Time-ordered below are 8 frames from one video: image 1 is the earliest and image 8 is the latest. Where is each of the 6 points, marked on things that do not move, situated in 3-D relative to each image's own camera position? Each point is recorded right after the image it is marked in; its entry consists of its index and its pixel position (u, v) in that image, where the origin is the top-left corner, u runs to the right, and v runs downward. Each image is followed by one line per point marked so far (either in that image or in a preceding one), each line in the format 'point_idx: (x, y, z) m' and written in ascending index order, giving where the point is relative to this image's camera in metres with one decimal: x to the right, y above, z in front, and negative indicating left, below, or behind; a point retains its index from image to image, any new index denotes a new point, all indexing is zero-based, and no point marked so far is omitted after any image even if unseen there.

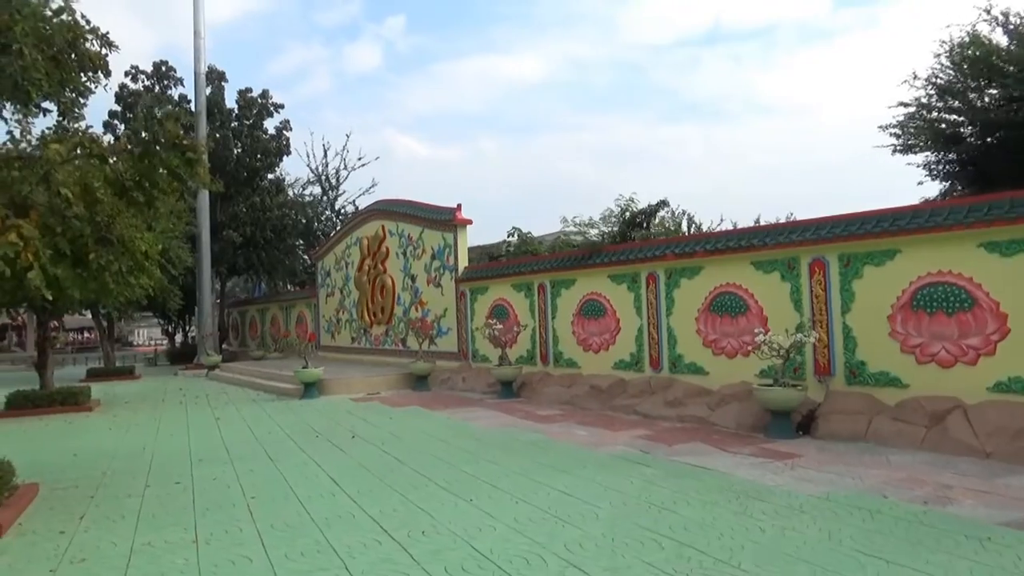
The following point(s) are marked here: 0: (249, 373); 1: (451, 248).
0: (-5.5, -1.8, +16.1) m
1: (-1.1, +0.7, +14.1) m
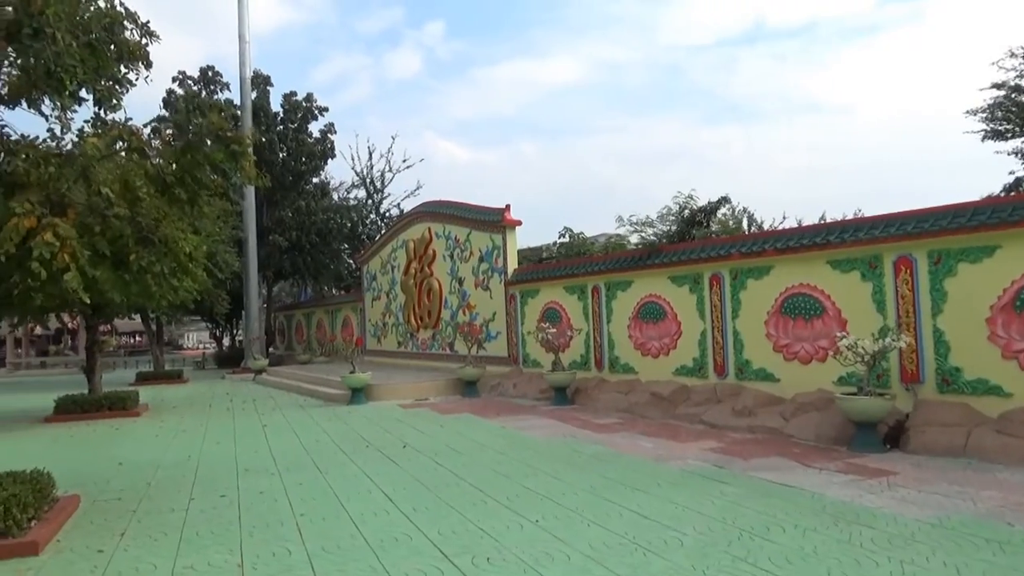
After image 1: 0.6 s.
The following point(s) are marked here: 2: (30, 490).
0: (-4.5, -1.8, +15.9) m
1: (-0.2, +0.7, +13.7) m
2: (-2.9, -1.2, +4.7) m
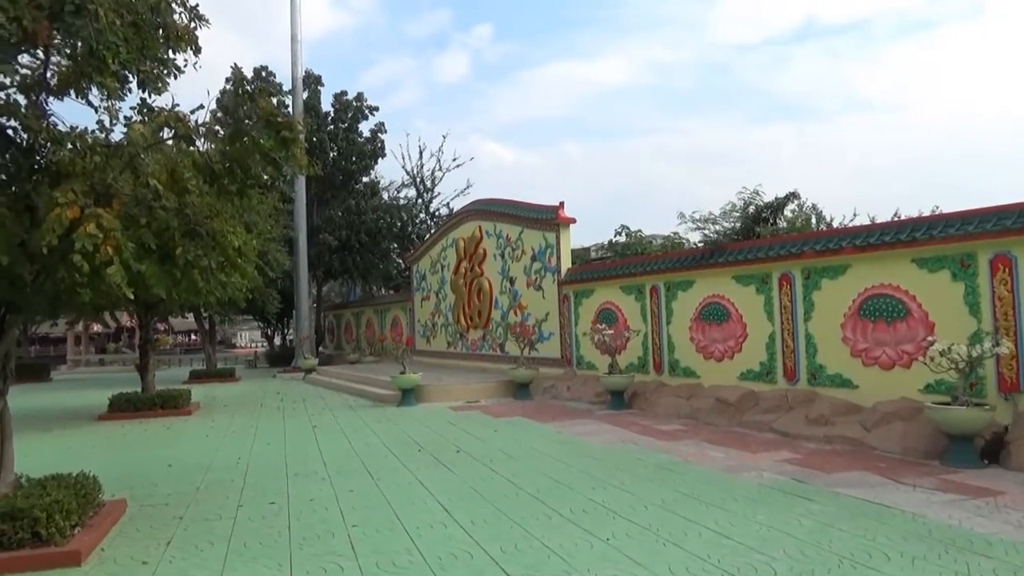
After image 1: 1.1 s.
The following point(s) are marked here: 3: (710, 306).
0: (-3.4, -1.8, +15.8) m
1: (+0.7, +0.7, +13.3) m
2: (-2.5, -1.2, +4.5) m
3: (+2.5, -0.2, +9.9) m
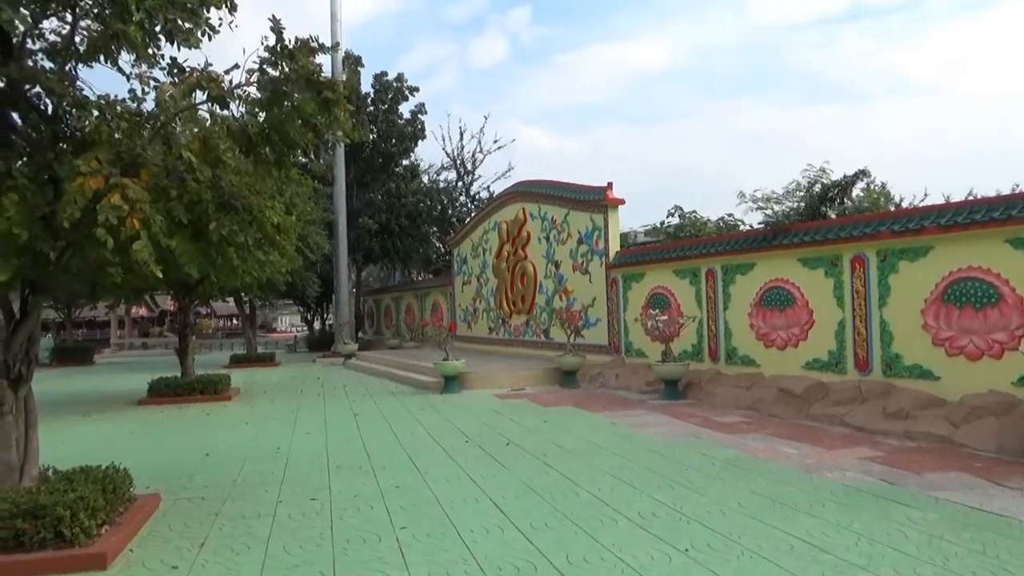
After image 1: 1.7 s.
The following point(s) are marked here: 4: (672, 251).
0: (-2.5, -1.5, +15.5) m
1: (+1.5, +0.9, +12.8) m
2: (-2.2, -1.1, +4.2) m
3: (+3.1, 0.0, +9.3) m
4: (+2.3, +0.5, +11.0) m
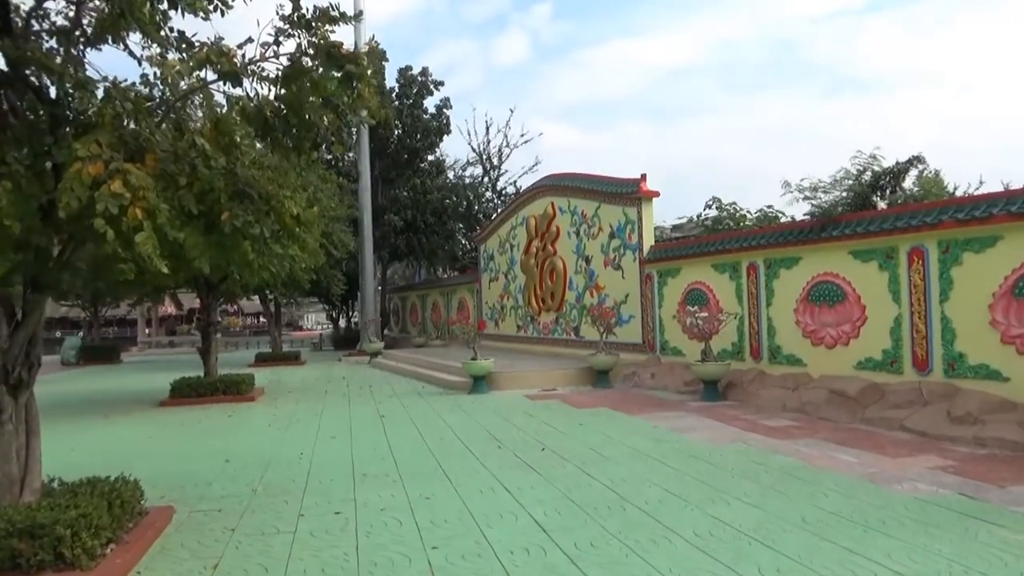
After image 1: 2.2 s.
0: (-2.0, -1.4, +15.2) m
1: (+2.0, +1.0, +12.3) m
2: (-2.0, -1.1, +3.8) m
3: (+3.5, 0.0, +8.7) m
4: (+2.7, +0.6, +10.5) m
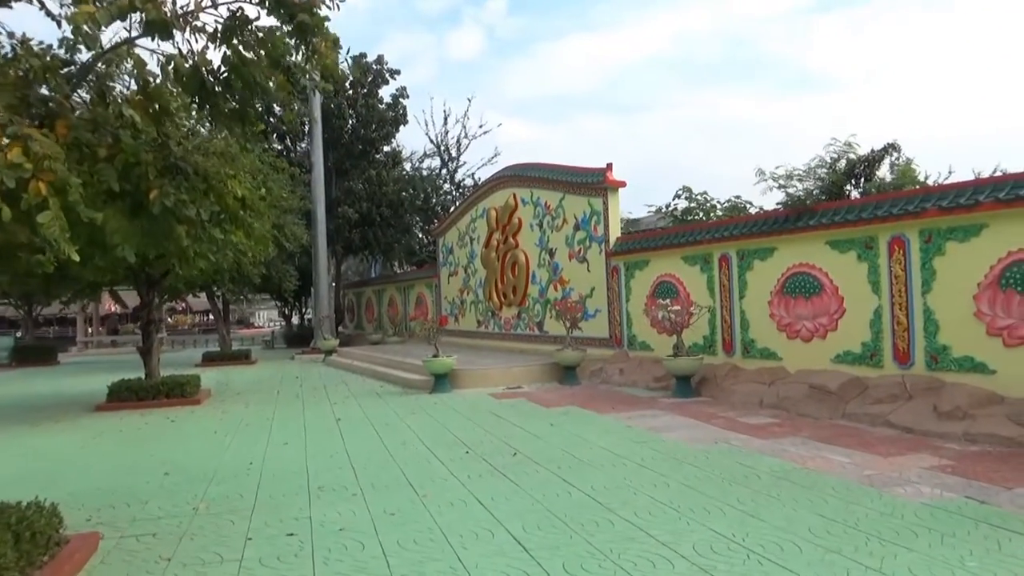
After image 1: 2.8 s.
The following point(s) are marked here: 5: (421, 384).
0: (-2.7, -1.3, +14.6) m
1: (+1.4, +1.1, +11.9) m
2: (-2.1, -1.0, +3.3) m
3: (+3.1, +0.1, +8.5) m
4: (+2.2, +0.7, +10.2) m
5: (-1.3, -1.4, +11.0) m
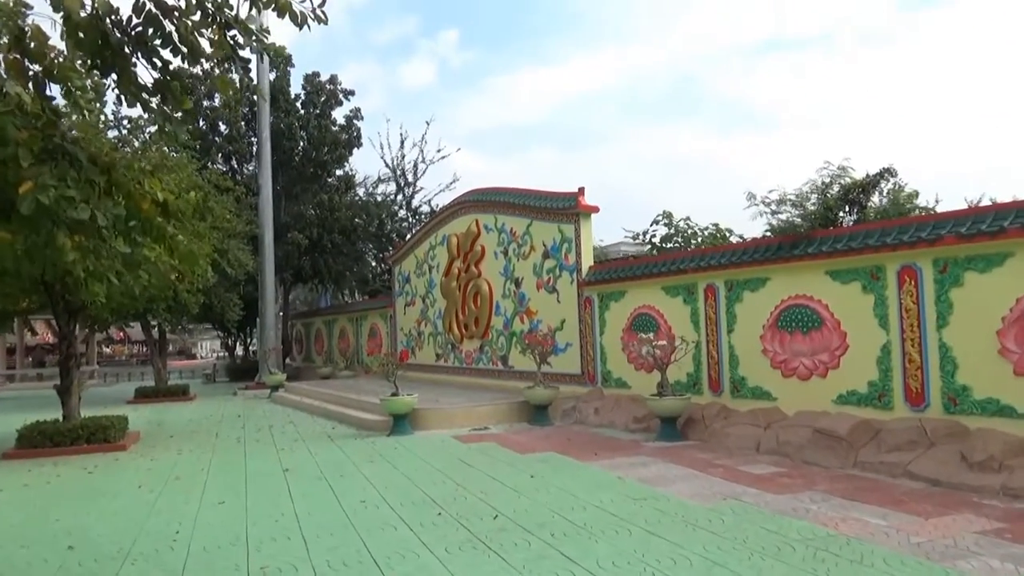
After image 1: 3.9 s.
0: (-3.4, -1.9, +13.5) m
1: (+0.9, +0.7, +11.2) m
2: (-2.0, -1.1, +2.2) m
3: (+2.8, -0.2, +7.8) m
4: (+1.8, +0.3, +9.5) m
5: (-1.7, -1.8, +10.0) m
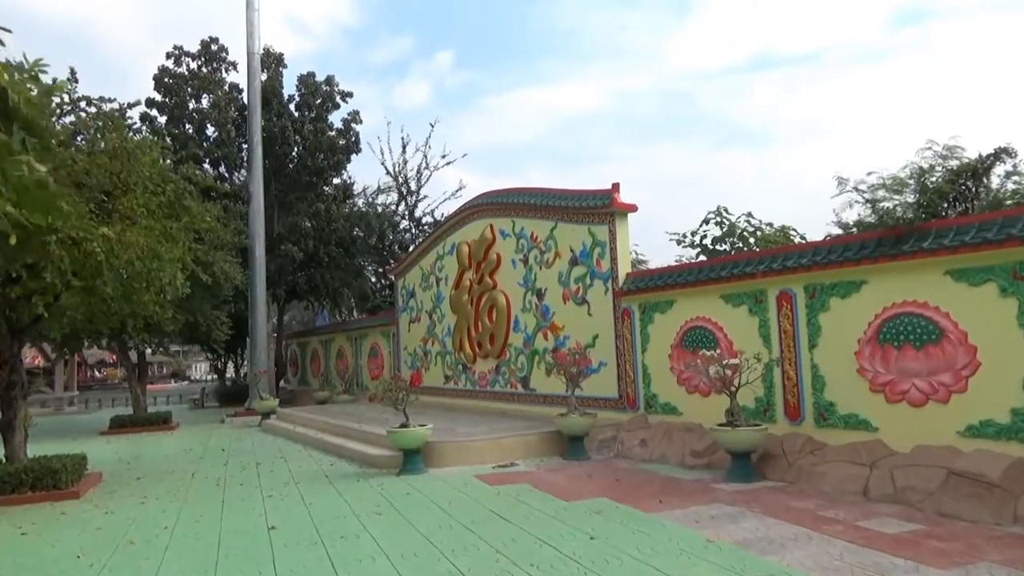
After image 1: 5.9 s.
0: (-3.0, -2.1, +11.9) m
1: (+1.2, +0.5, +9.7) m
2: (-1.7, -1.1, +0.7) m
3: (+3.2, -0.3, +6.3) m
4: (+2.1, +0.2, +8.0) m
5: (-1.4, -1.9, +8.4) m
